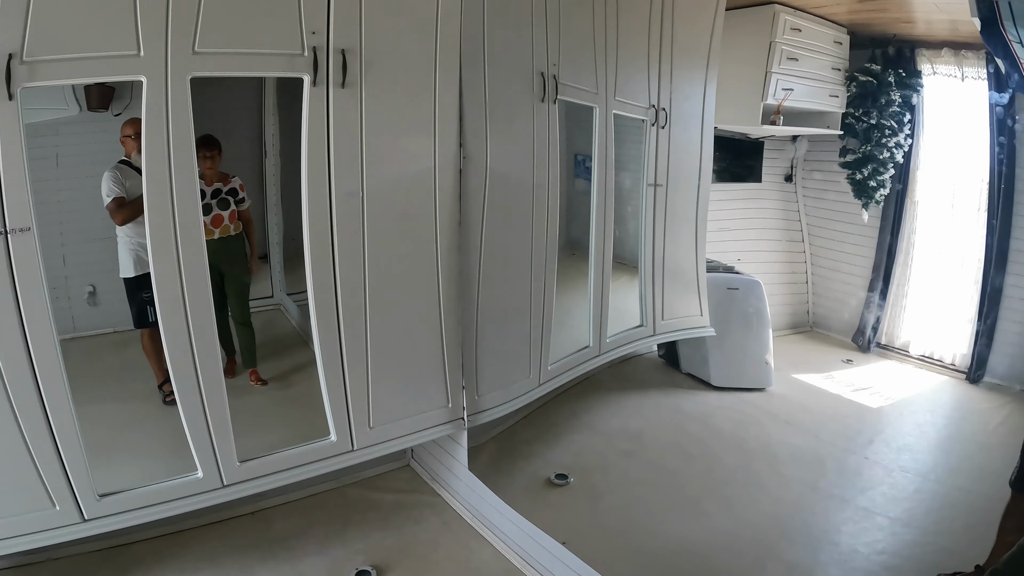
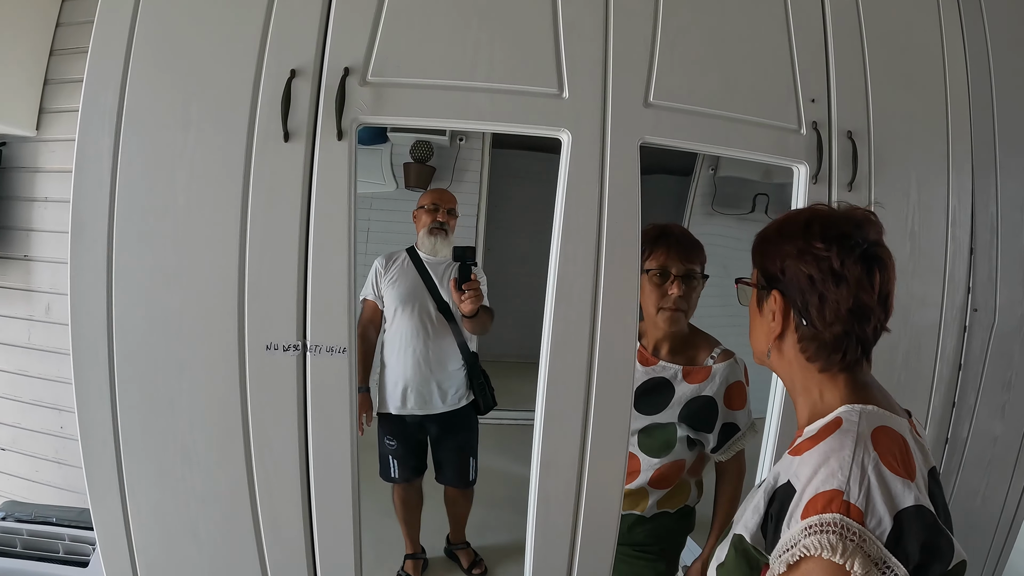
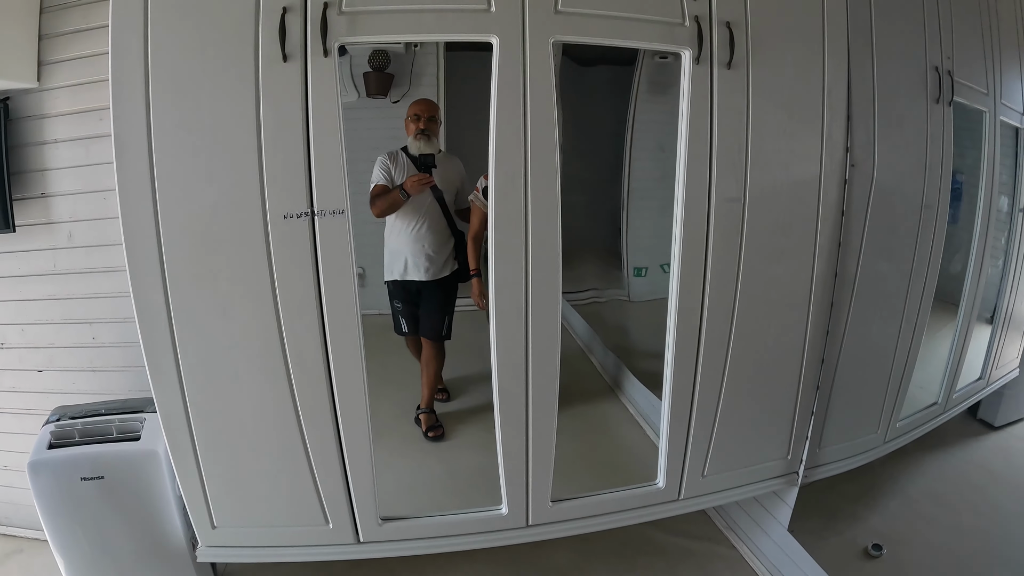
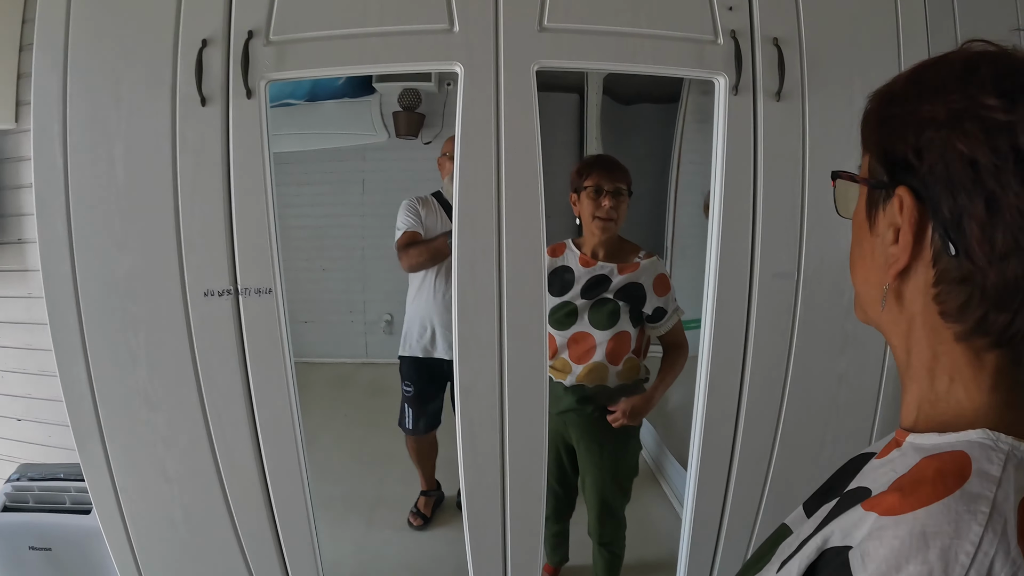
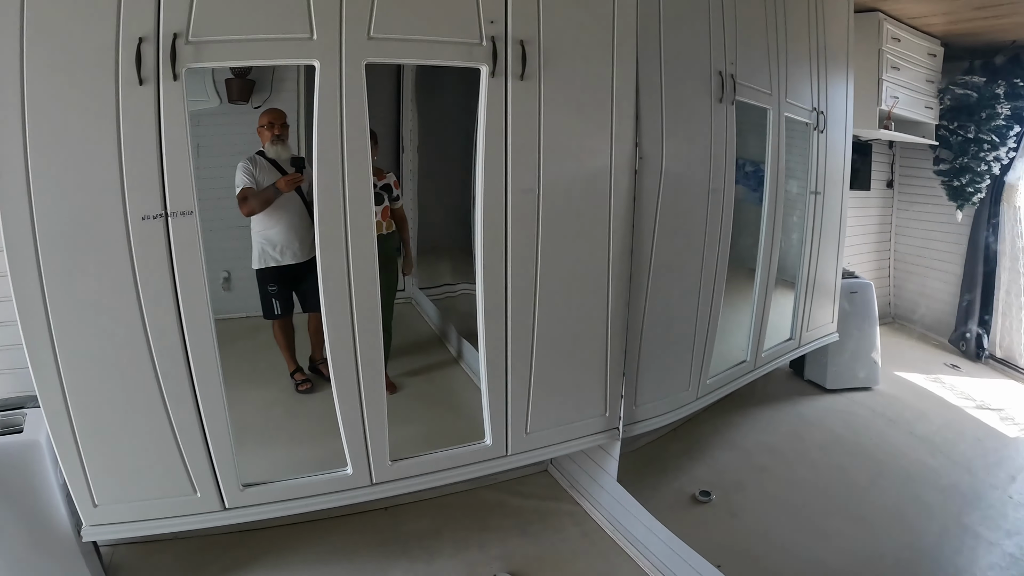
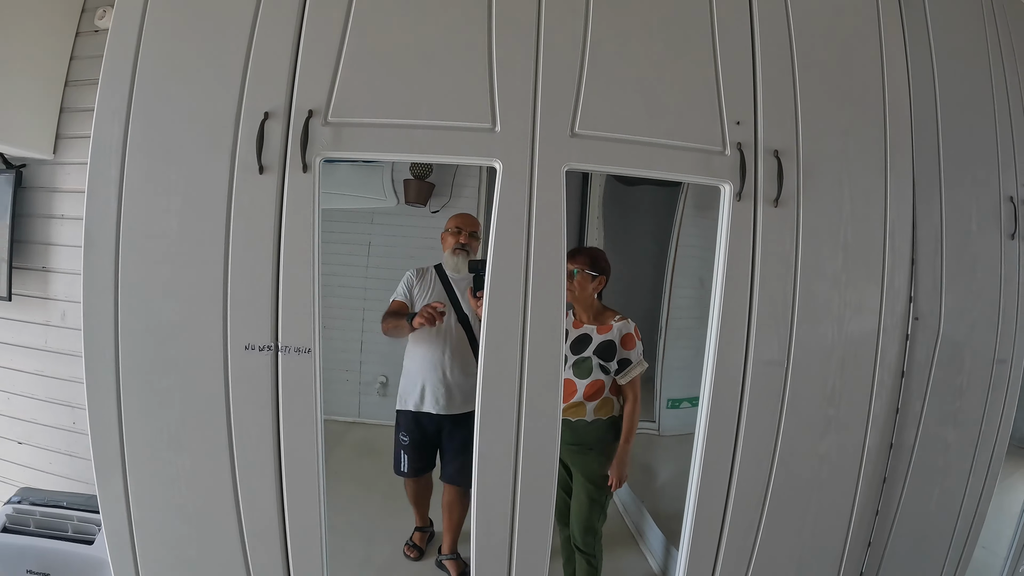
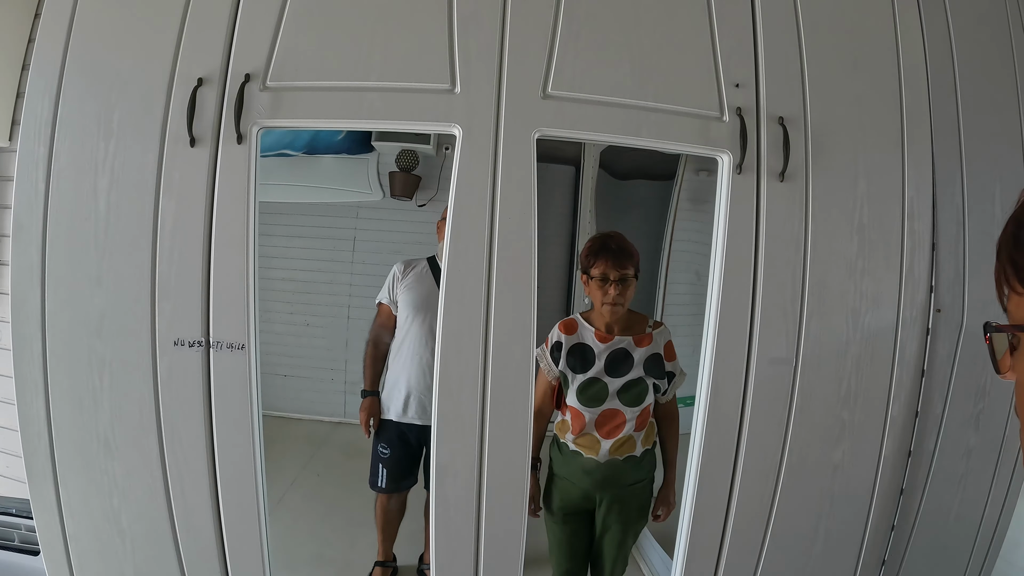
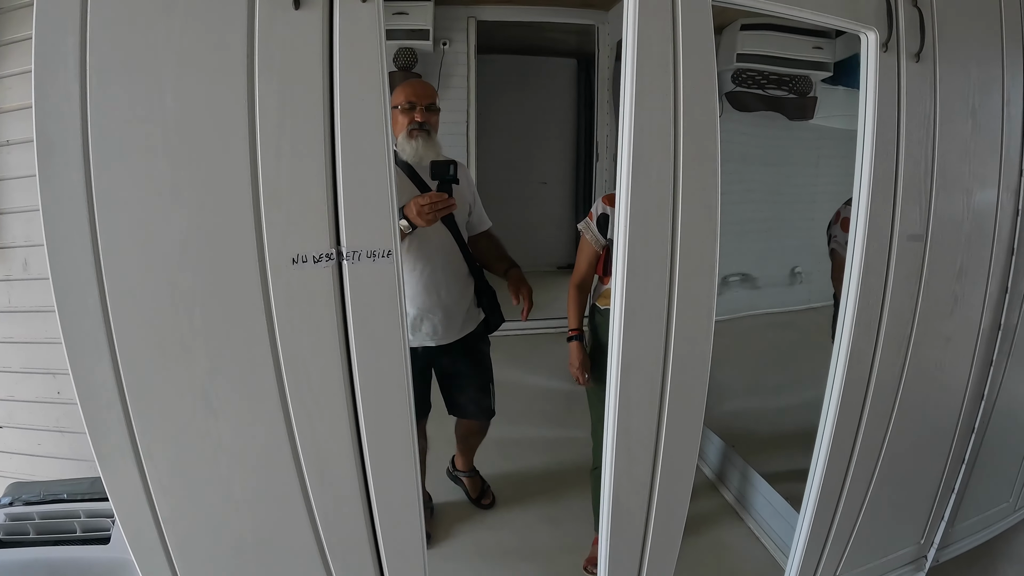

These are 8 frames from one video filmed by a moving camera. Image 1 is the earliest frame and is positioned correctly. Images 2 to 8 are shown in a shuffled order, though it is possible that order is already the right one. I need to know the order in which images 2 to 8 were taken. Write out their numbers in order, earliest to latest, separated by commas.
5, 3, 8, 4, 2, 7, 6
